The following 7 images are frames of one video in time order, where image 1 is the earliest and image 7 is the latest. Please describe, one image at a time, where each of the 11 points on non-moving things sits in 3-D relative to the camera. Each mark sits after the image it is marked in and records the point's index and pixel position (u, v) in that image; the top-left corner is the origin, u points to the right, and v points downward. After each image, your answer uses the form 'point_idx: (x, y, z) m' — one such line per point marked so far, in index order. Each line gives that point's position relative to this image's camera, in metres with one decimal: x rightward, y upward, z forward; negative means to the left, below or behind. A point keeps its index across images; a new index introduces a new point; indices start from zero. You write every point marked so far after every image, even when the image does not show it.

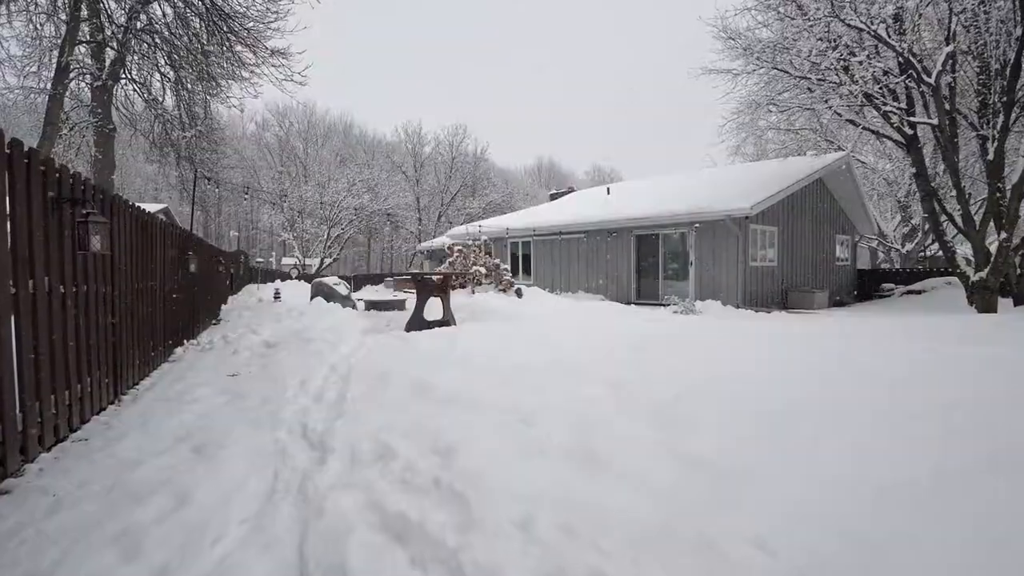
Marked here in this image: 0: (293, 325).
0: (-2.6, -0.5, +6.1) m
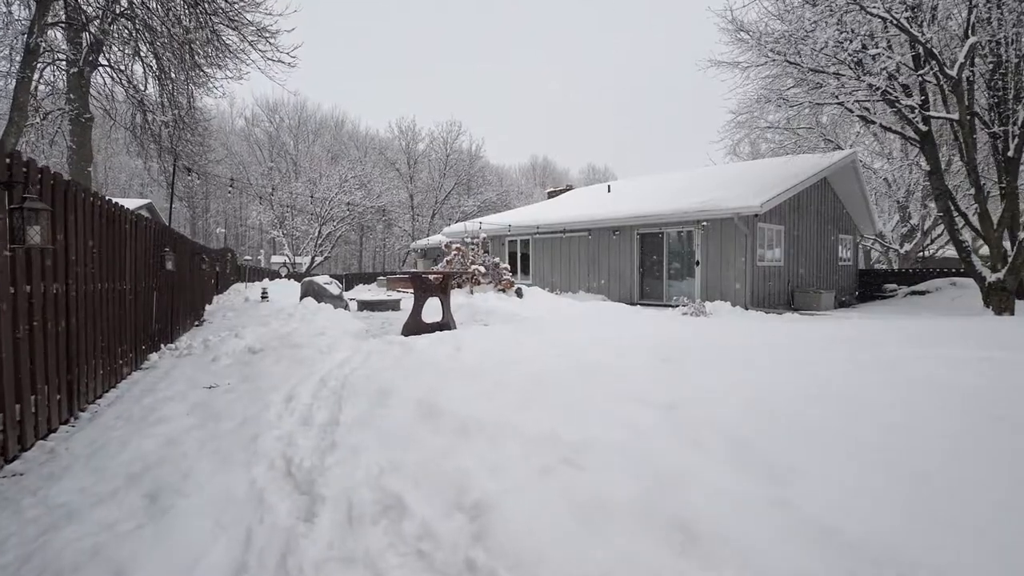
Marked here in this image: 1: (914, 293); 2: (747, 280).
0: (-2.6, -0.5, +5.7) m
1: (+9.7, -0.1, +12.3) m
2: (+4.3, +0.2, +9.3) m
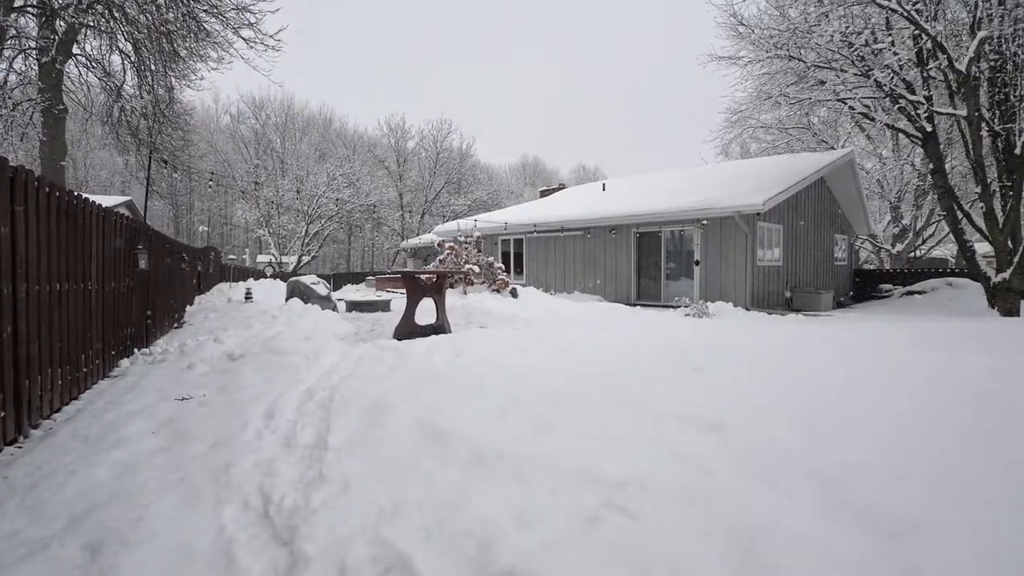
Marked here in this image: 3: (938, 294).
0: (-2.6, -0.5, +5.3) m
1: (+9.6, -0.1, +12.2) m
2: (+4.2, +0.2, +9.1) m
3: (+9.6, -0.1, +11.4) m
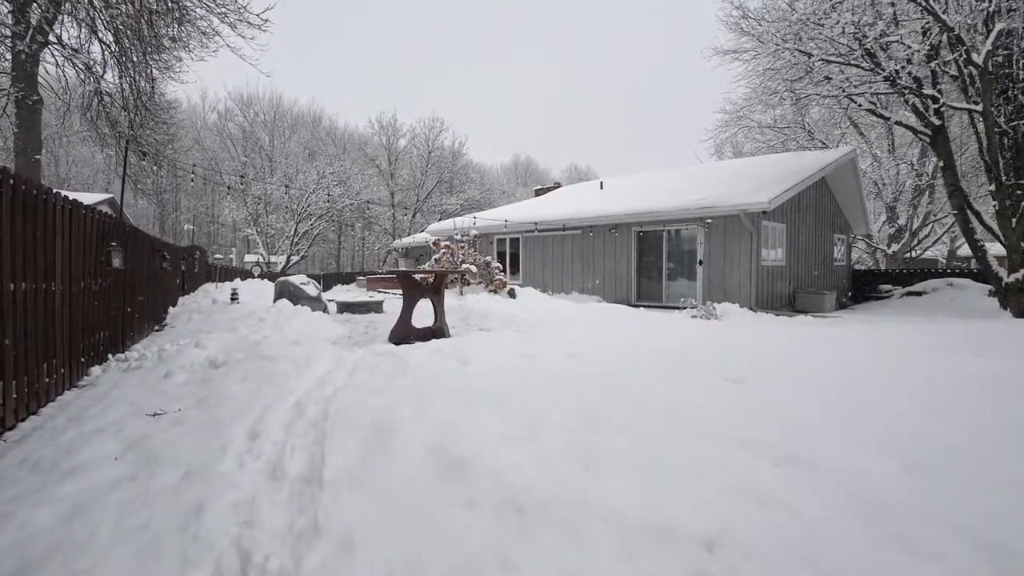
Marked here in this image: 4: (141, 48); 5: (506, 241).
0: (-2.6, -0.5, +5.0) m
1: (+9.5, -0.1, +12.1) m
2: (+4.2, +0.1, +8.9) m
3: (+9.5, -0.1, +11.3) m
4: (-4.9, +3.1, +6.7) m
5: (-0.2, +1.2, +13.0) m
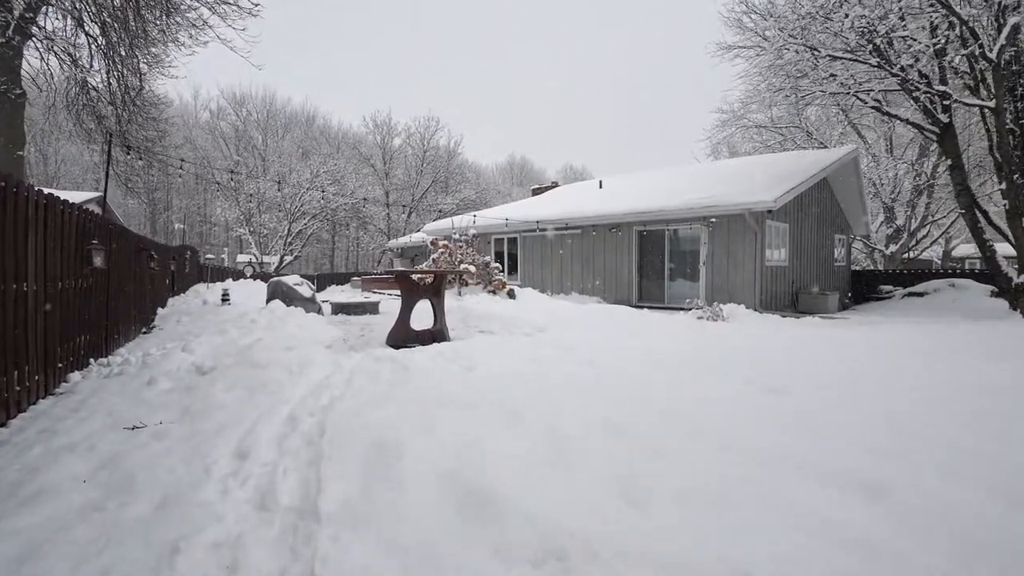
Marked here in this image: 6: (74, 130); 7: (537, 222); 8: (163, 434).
0: (-2.5, -0.5, +4.7) m
1: (+9.4, -0.1, +12.0) m
2: (+4.2, +0.1, +8.7) m
3: (+9.5, -0.1, +11.2) m
4: (-4.8, +3.1, +6.4) m
5: (-0.2, +1.2, +12.8) m
6: (-8.2, +3.0, +9.6) m
7: (+0.5, +1.5, +11.4) m
8: (-1.6, -0.7, +2.3) m
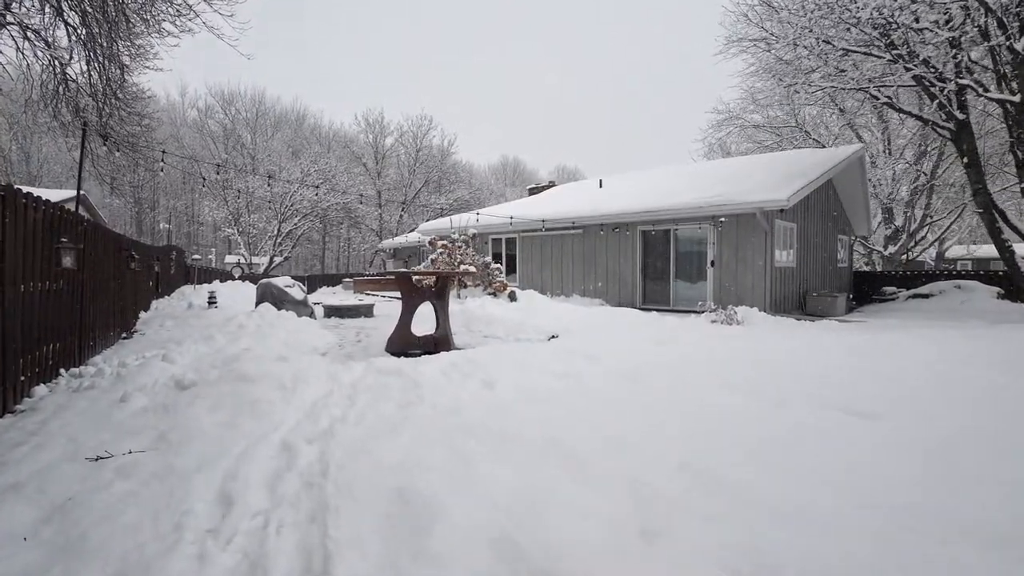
0: (-2.4, -0.5, +4.3) m
1: (+9.4, -0.2, +11.8) m
2: (+4.2, +0.1, +8.5) m
3: (+9.5, -0.2, +11.0) m
4: (-4.8, +3.1, +6.0) m
5: (-0.3, +1.2, +12.5) m
6: (-8.2, +2.9, +9.1) m
7: (+0.5, +1.5, +11.1) m
8: (-1.4, -0.7, +1.9) m
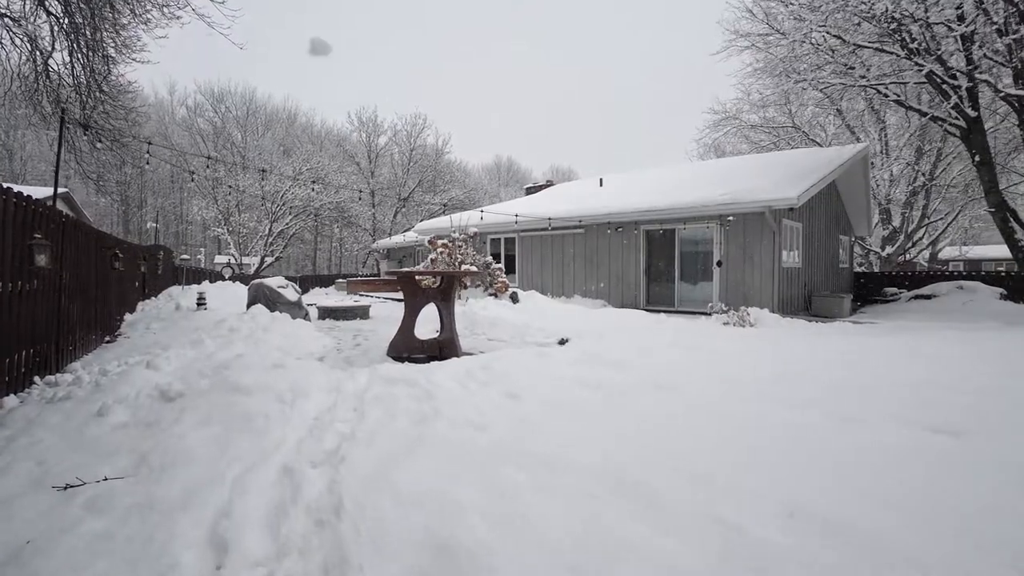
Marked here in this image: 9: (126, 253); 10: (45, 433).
0: (-2.3, -0.5, +4.0) m
1: (+9.4, -0.2, +11.7) m
2: (+4.3, +0.1, +8.3) m
3: (+9.4, -0.2, +10.9) m
4: (-4.7, +3.1, +5.7) m
5: (-0.3, +1.1, +12.2) m
6: (-8.2, +2.9, +8.7) m
7: (+0.5, +1.4, +10.9) m
8: (-1.3, -0.7, +1.6) m
9: (-5.5, +0.5, +7.3) m
10: (-2.2, -0.7, +2.3) m
